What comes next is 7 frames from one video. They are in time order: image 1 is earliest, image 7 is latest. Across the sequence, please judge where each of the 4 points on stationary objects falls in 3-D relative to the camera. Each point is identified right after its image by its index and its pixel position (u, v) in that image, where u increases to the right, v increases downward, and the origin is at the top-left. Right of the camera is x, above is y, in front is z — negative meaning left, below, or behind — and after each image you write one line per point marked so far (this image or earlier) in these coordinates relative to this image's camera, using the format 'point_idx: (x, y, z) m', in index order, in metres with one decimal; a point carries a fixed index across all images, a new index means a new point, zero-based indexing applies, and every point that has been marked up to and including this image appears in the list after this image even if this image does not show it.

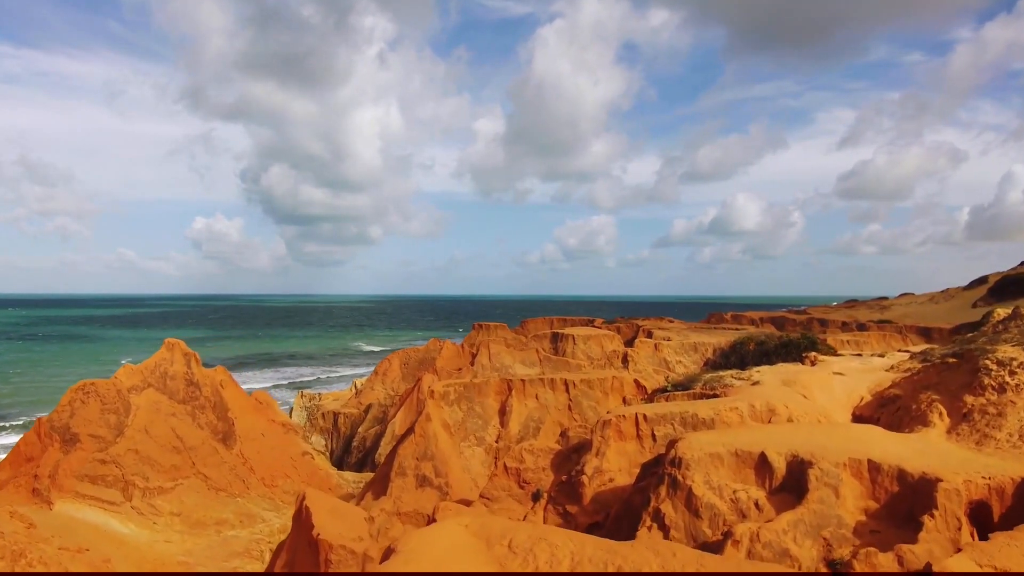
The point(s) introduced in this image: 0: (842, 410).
0: (+6.5, -2.5, +11.5) m
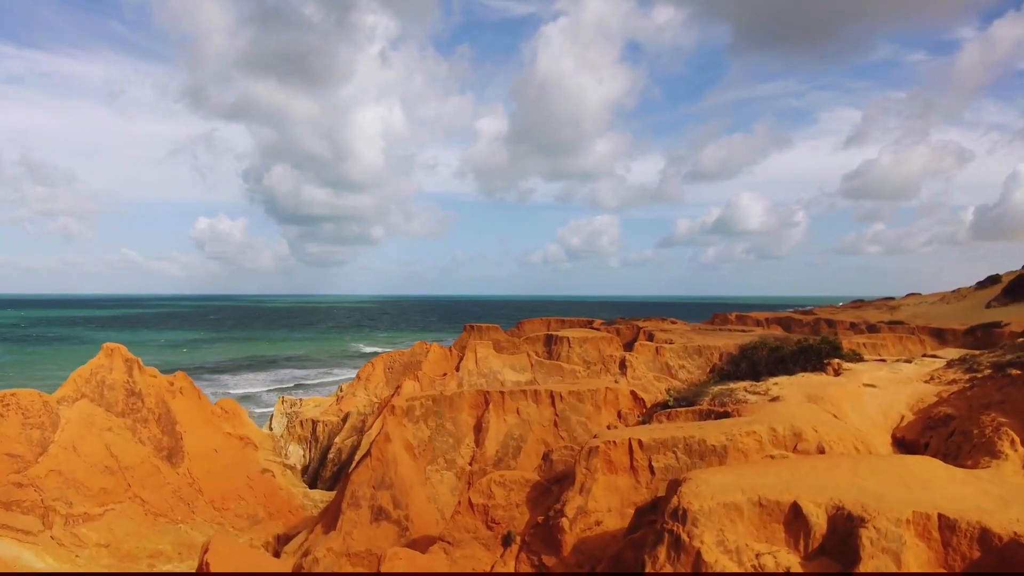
0: (+6.0, -2.4, +9.5) m
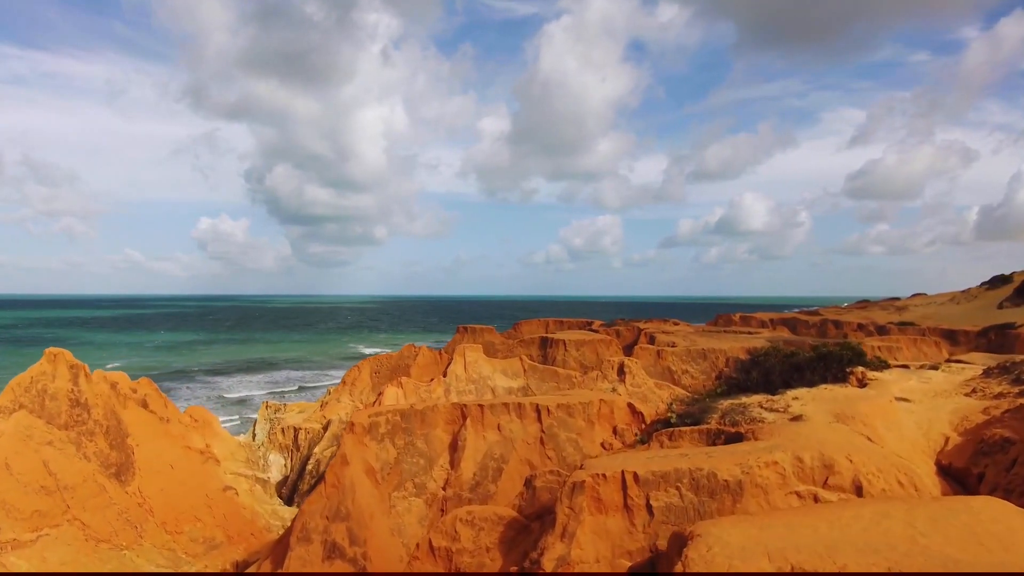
0: (+5.7, -2.4, +8.0) m
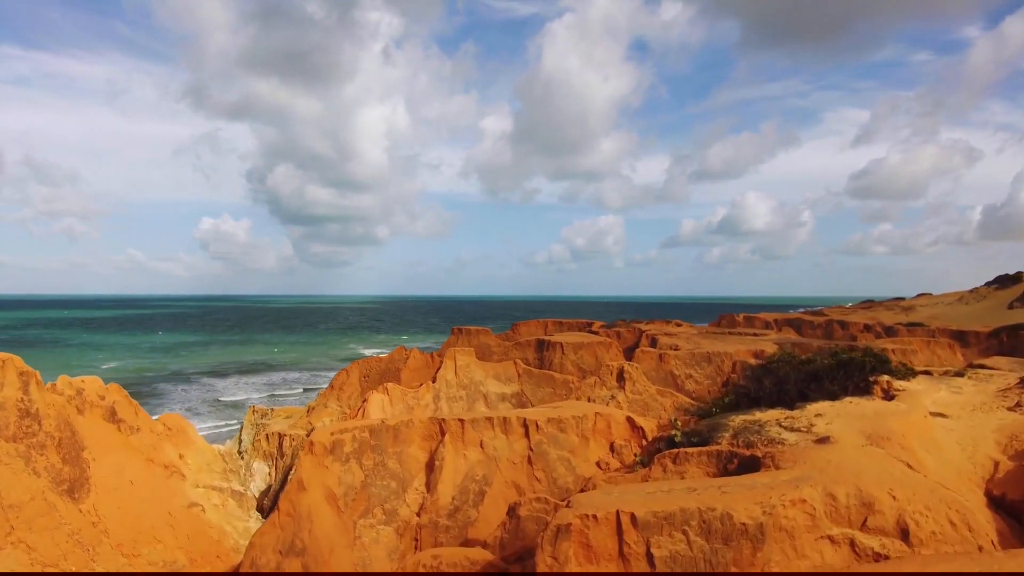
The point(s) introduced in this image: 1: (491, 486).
0: (+5.4, -2.4, +6.8) m
1: (-0.3, -3.2, +9.3) m
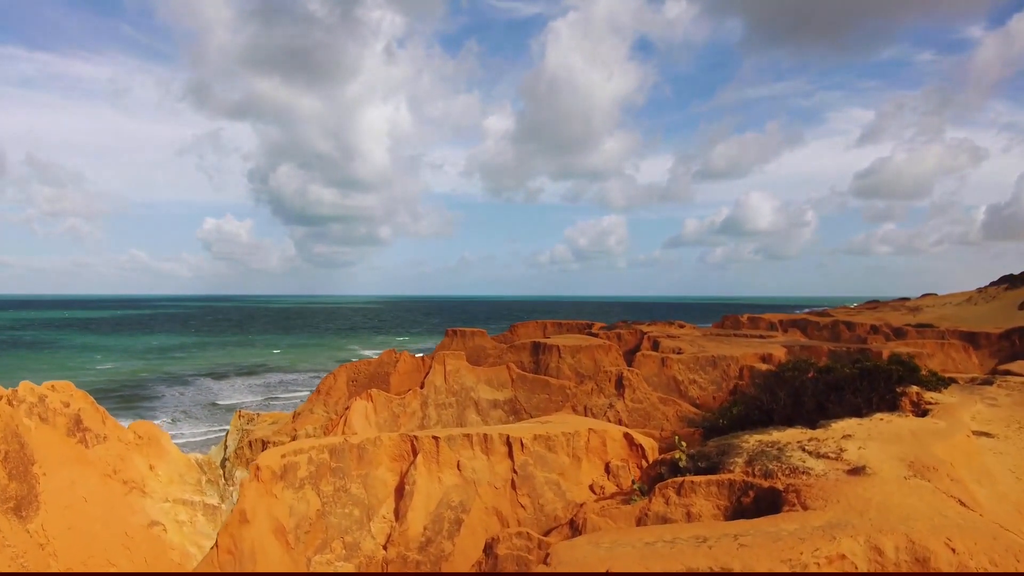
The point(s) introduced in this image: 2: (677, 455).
0: (+5.1, -2.4, +5.6) m
1: (-0.6, -3.2, +8.1) m
2: (+2.4, -2.4, +8.4) m
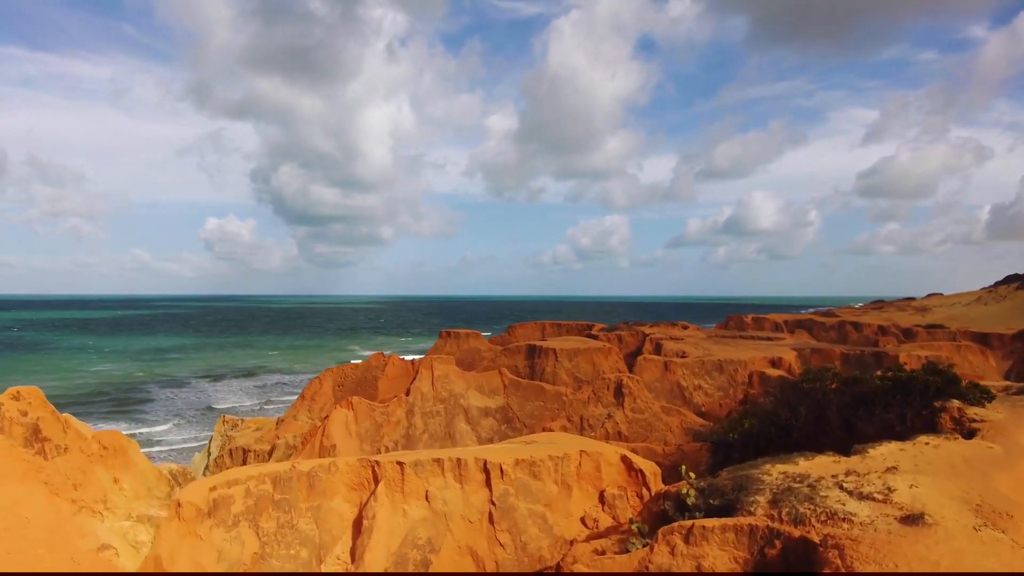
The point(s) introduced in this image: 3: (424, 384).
0: (+4.8, -2.4, +4.4) m
1: (-0.9, -3.2, +6.9) m
2: (+2.2, -2.4, +7.1) m
3: (-2.6, -2.9, +17.4) m
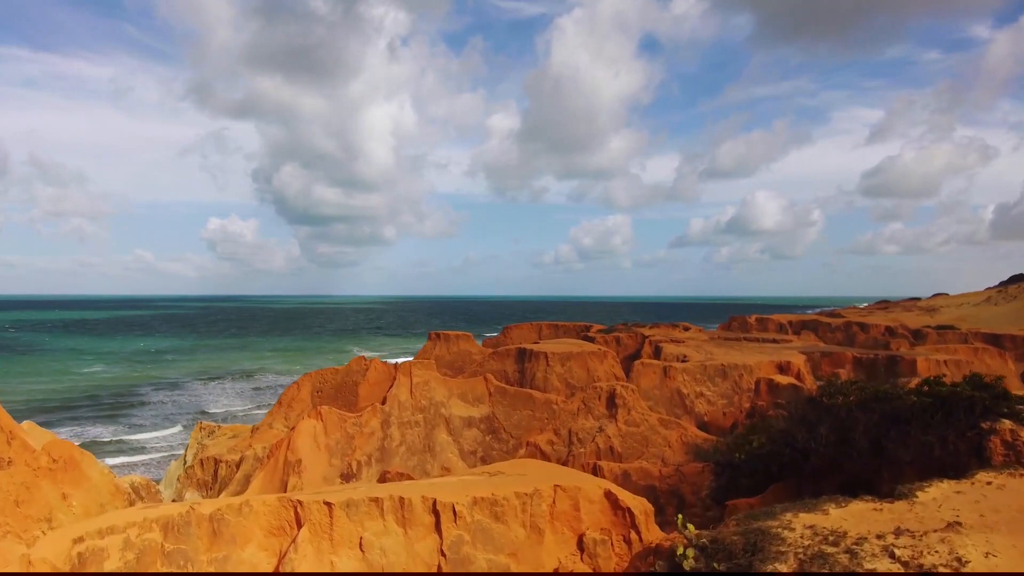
0: (+4.4, -2.4, +3.0) m
1: (-1.3, -3.1, +5.5) m
2: (+1.7, -2.4, +5.7) m
3: (-3.0, -2.8, +16.1) m
